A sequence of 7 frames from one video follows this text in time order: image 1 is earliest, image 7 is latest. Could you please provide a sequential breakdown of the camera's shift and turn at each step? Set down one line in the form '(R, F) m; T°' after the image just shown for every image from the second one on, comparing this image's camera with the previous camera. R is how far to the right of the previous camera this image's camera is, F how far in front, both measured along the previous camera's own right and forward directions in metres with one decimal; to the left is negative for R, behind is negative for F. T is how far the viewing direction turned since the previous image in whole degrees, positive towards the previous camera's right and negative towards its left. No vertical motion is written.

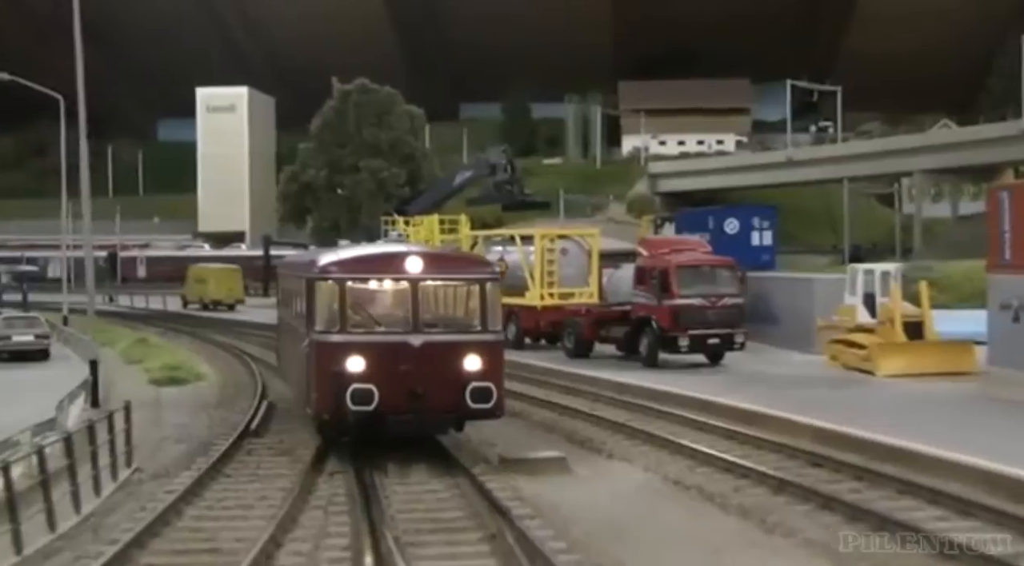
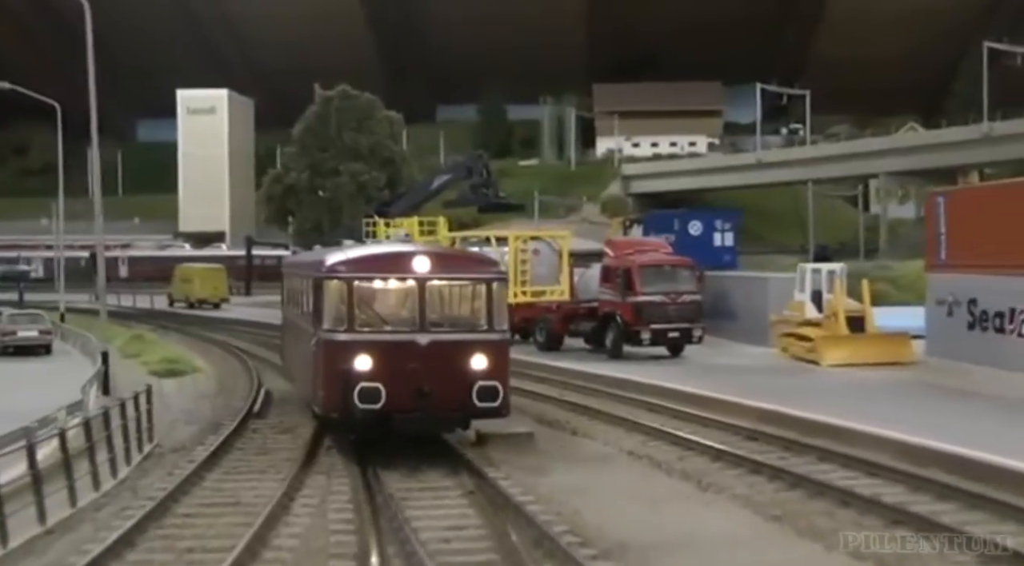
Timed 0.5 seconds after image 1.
(0.0, -2.2) m; +1°
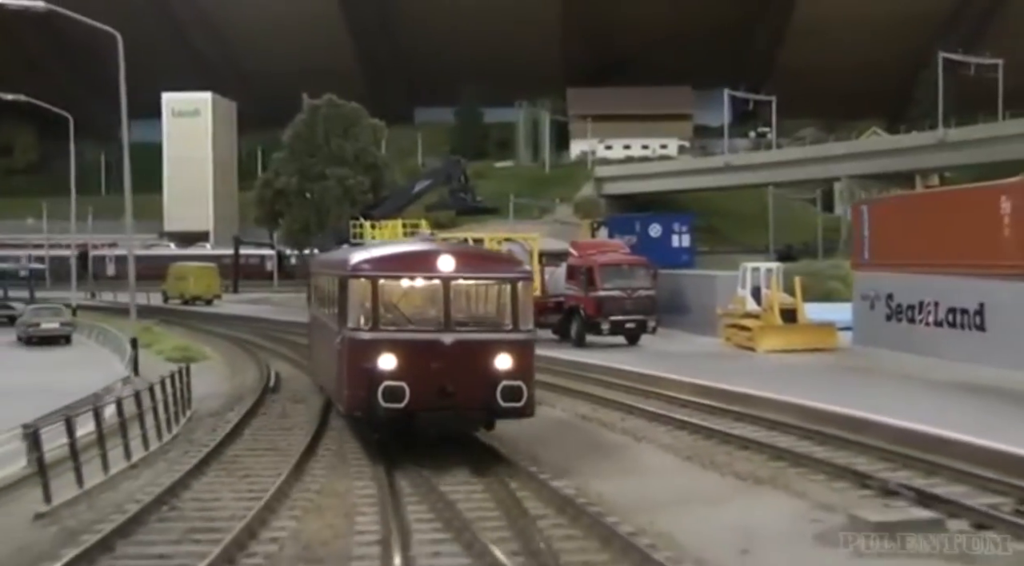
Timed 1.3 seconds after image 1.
(0.0, -3.9) m; +1°
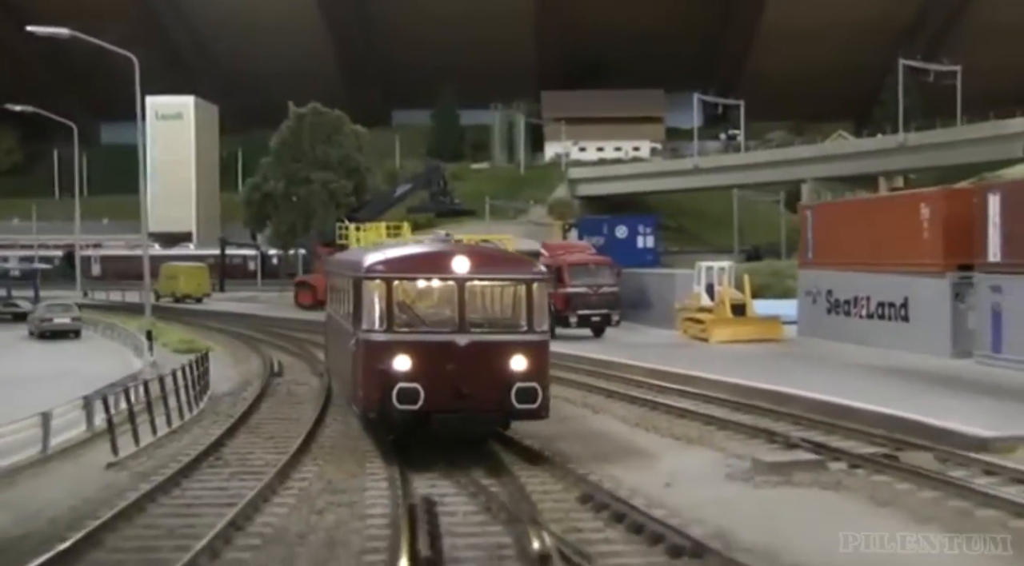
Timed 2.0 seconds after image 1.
(0.0, -3.3) m; +1°
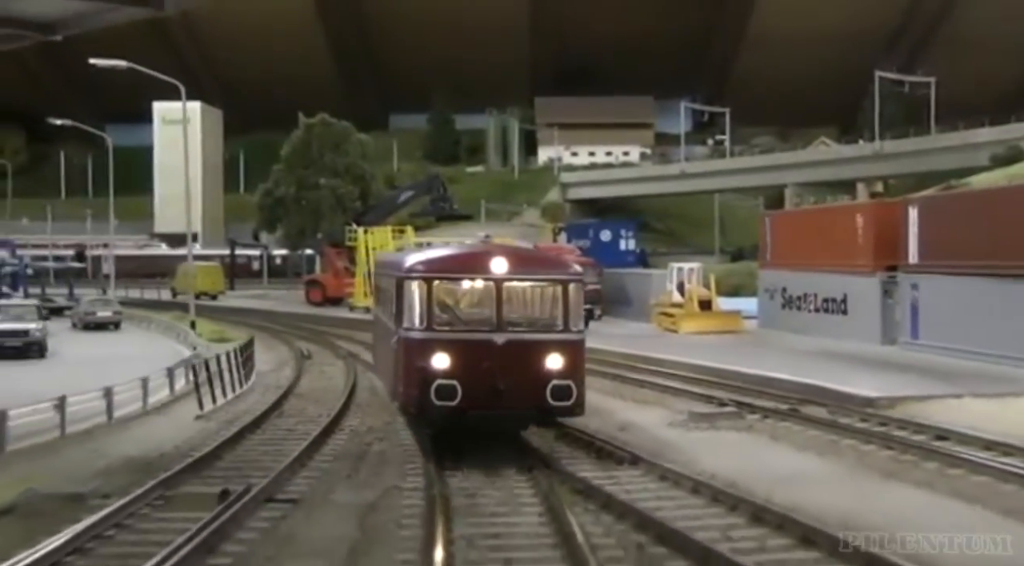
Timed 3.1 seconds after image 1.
(0.0, -4.9) m; 0°
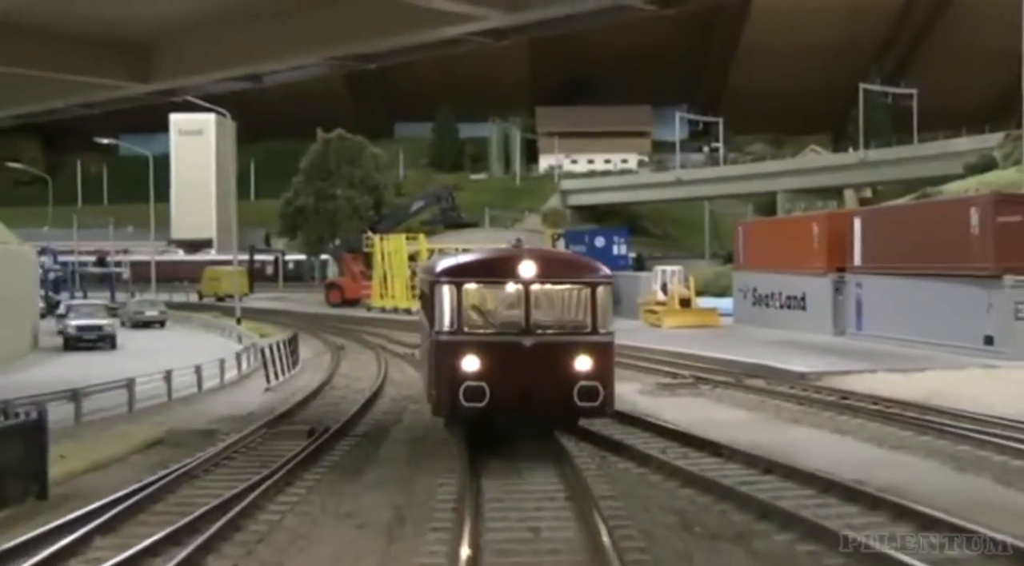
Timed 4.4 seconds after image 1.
(0.0, -5.5) m; 0°
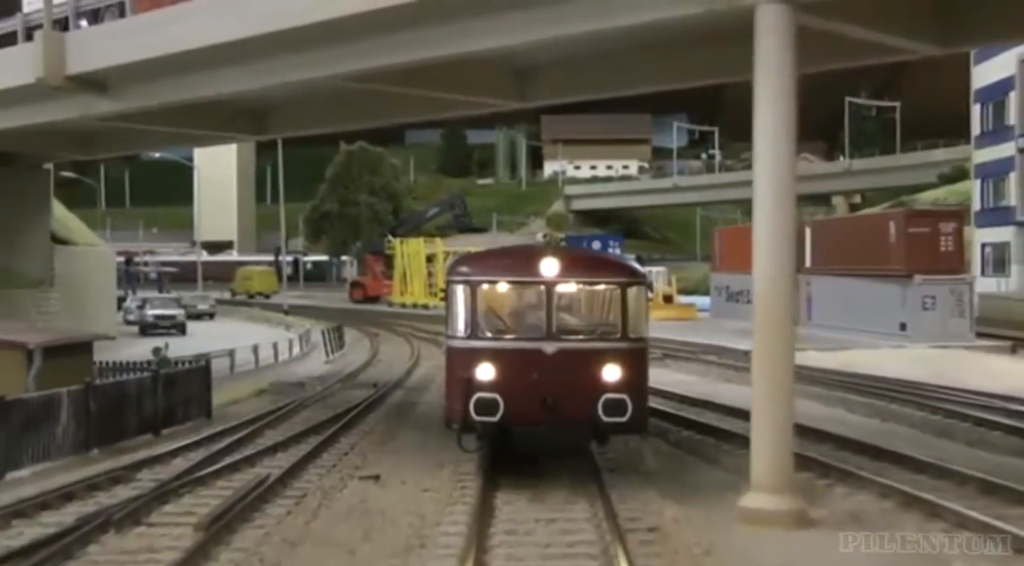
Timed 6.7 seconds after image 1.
(-0.1, -7.3) m; 0°
